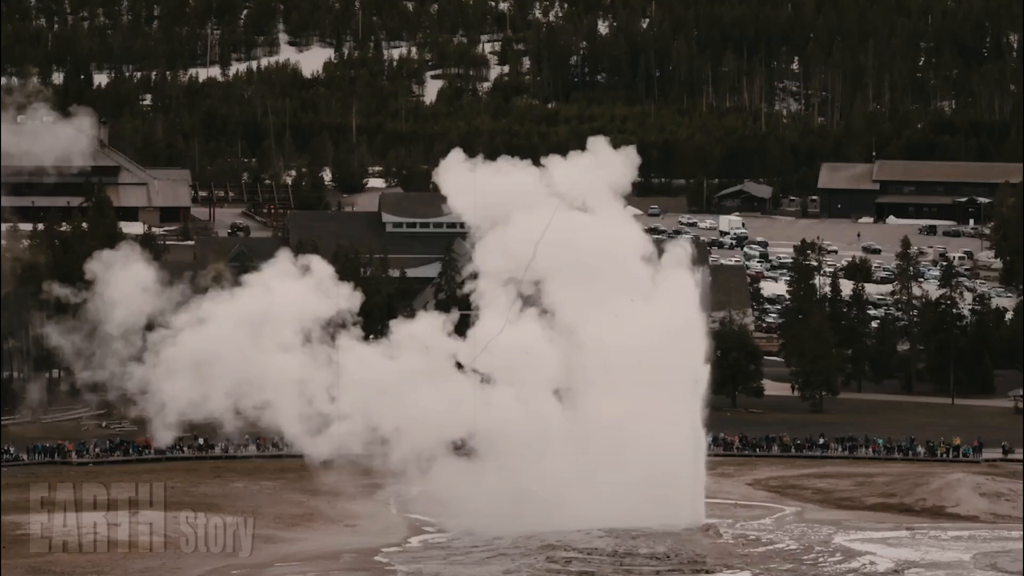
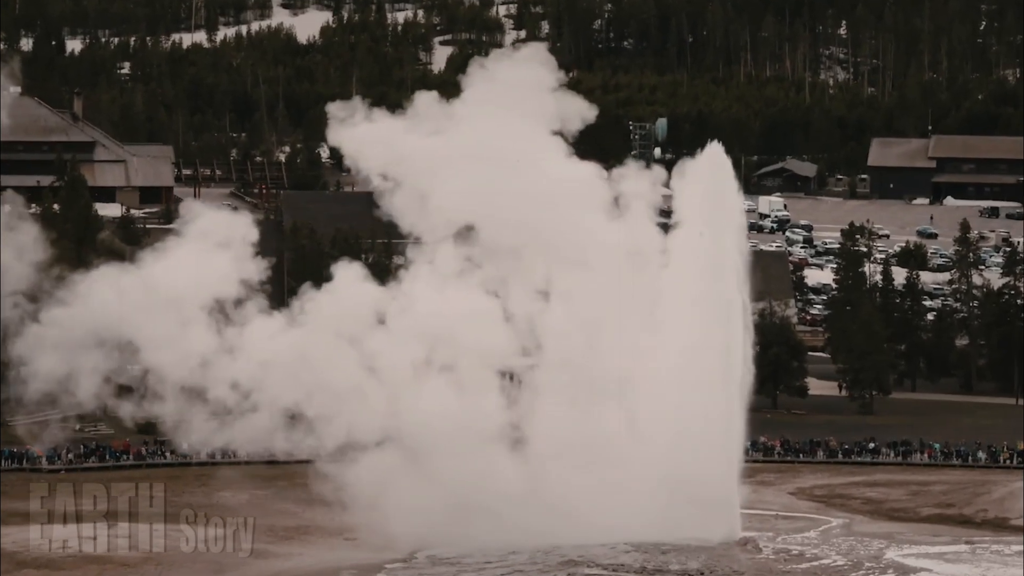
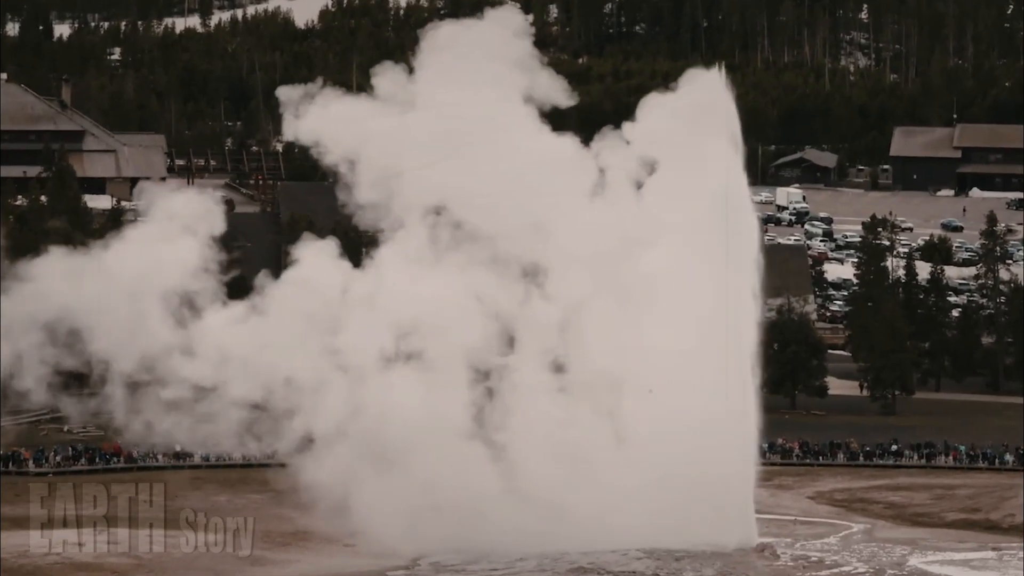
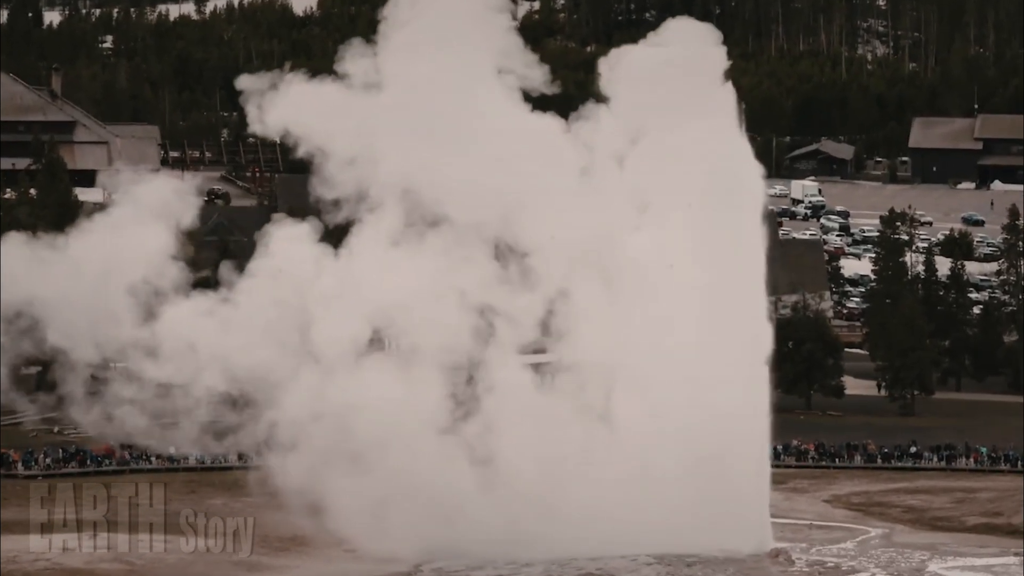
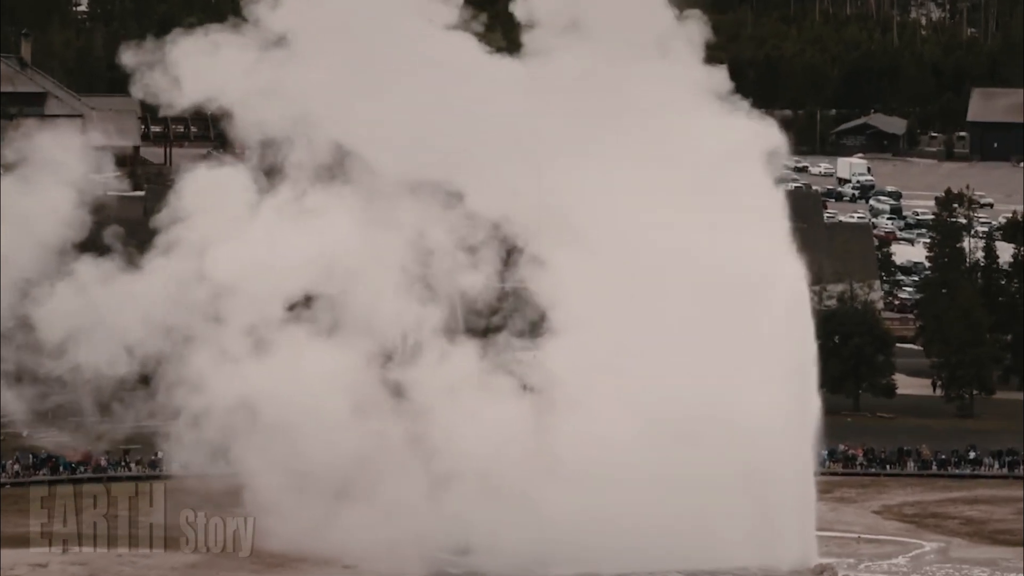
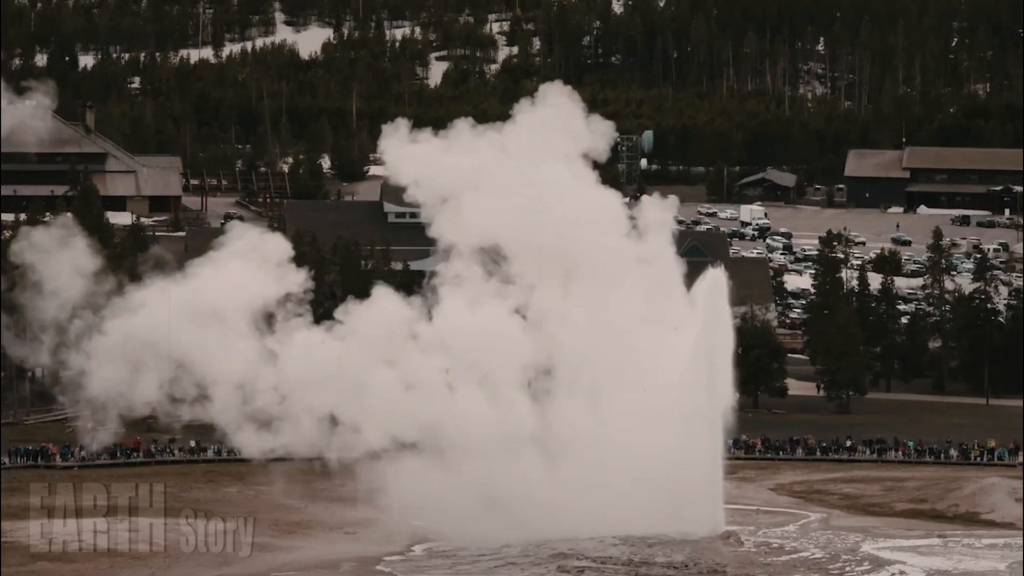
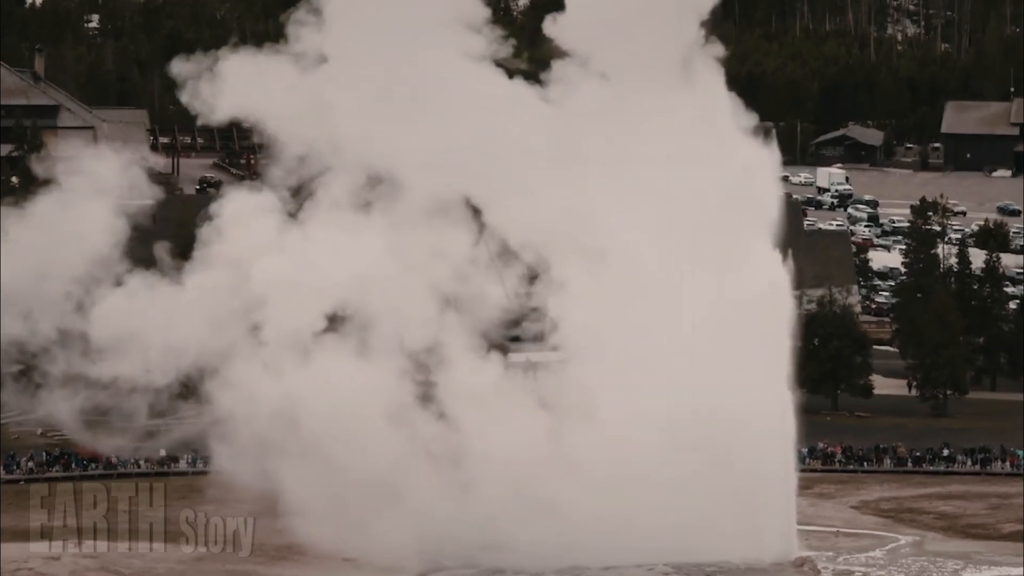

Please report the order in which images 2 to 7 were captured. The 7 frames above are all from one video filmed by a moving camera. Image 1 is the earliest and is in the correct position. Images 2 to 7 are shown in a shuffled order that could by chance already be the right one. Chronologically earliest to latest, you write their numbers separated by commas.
6, 2, 3, 4, 7, 5
